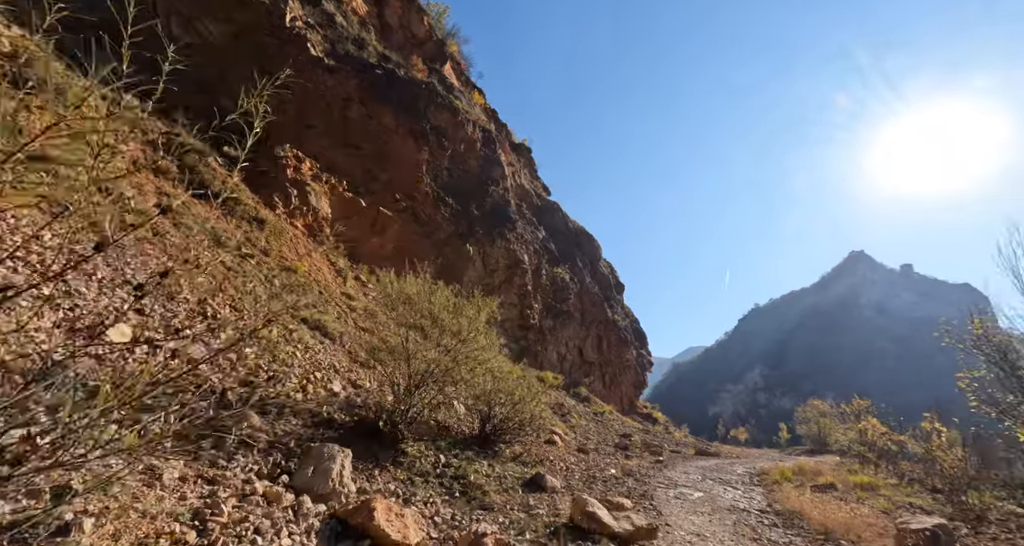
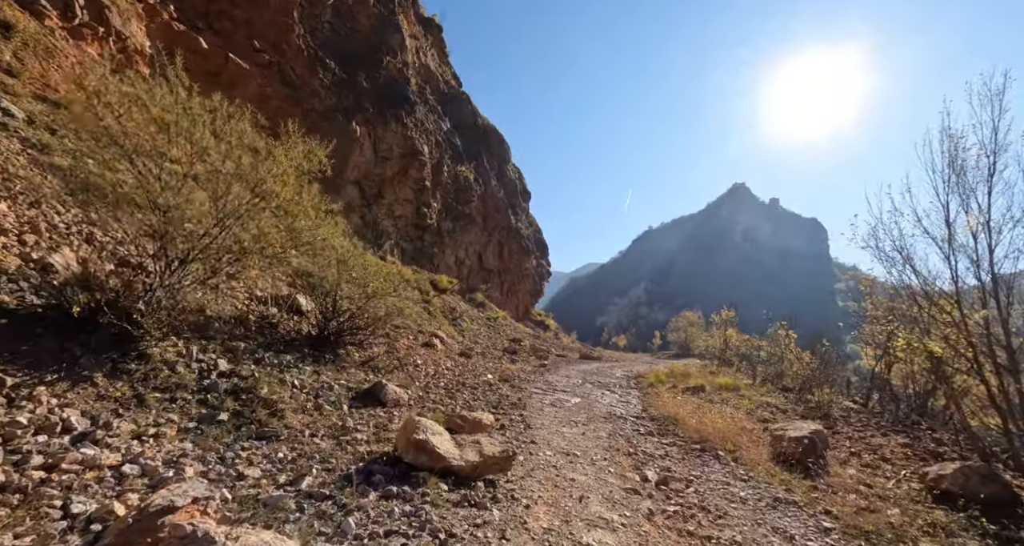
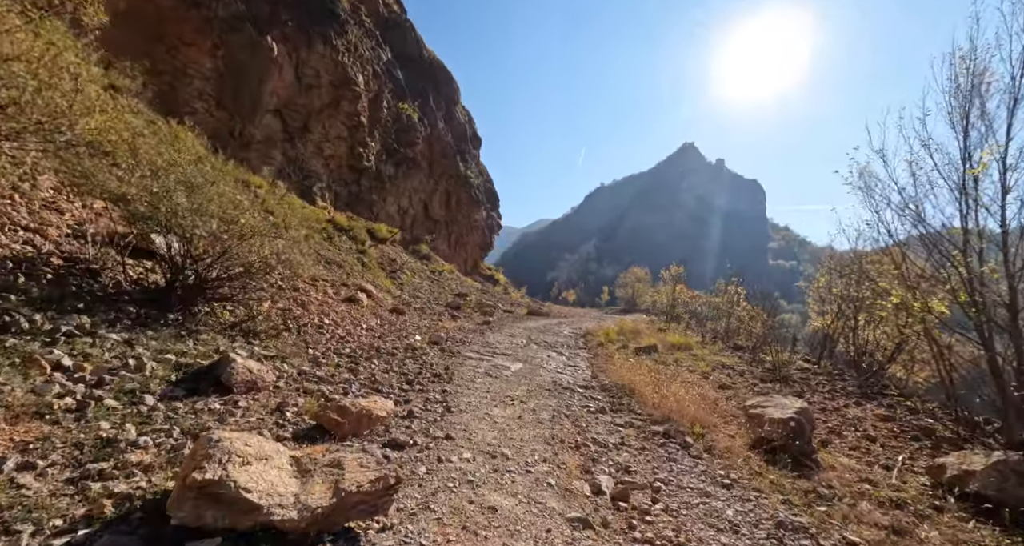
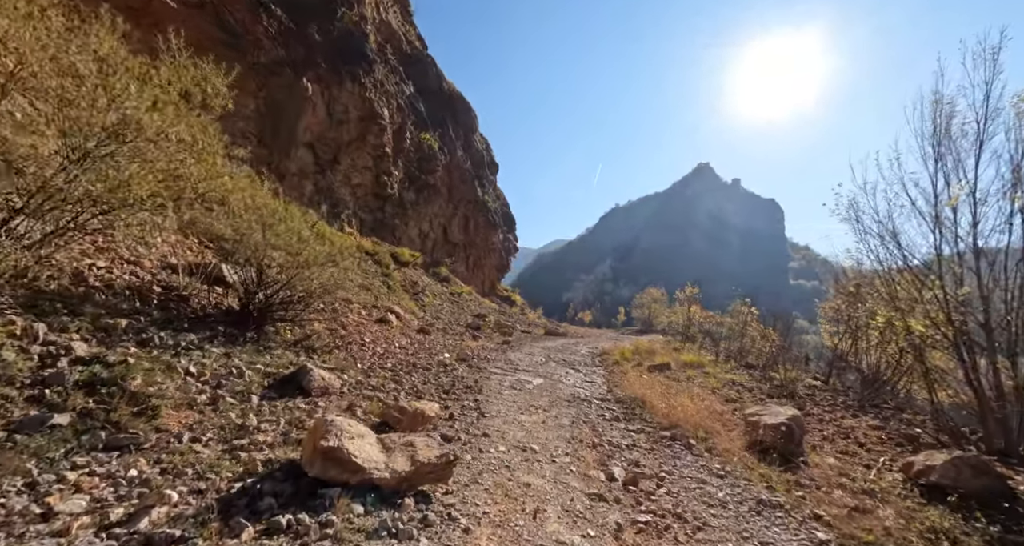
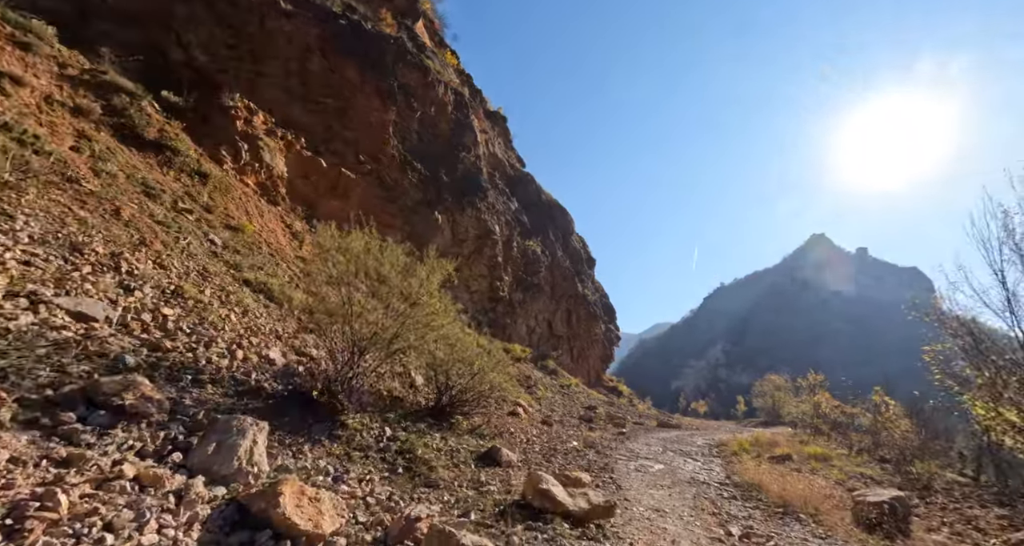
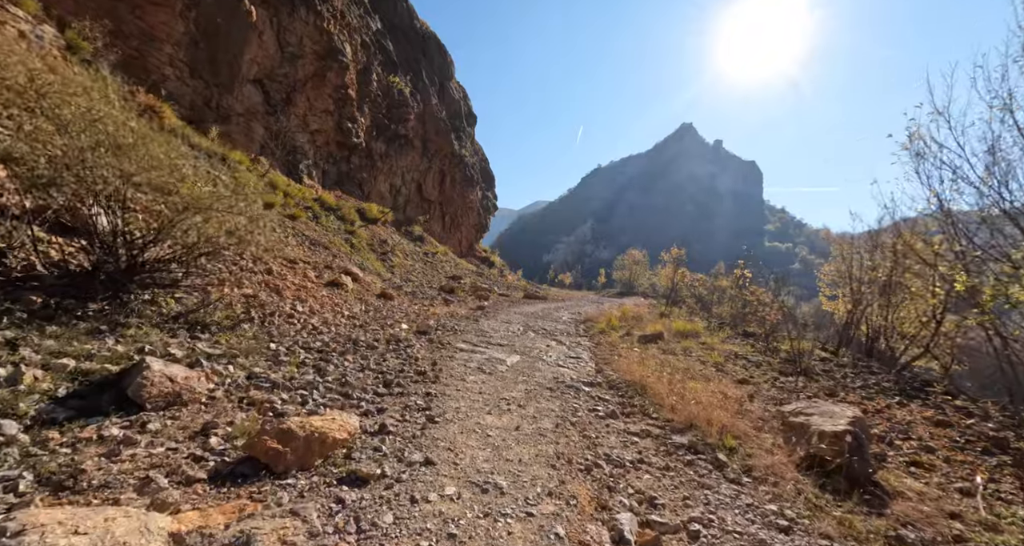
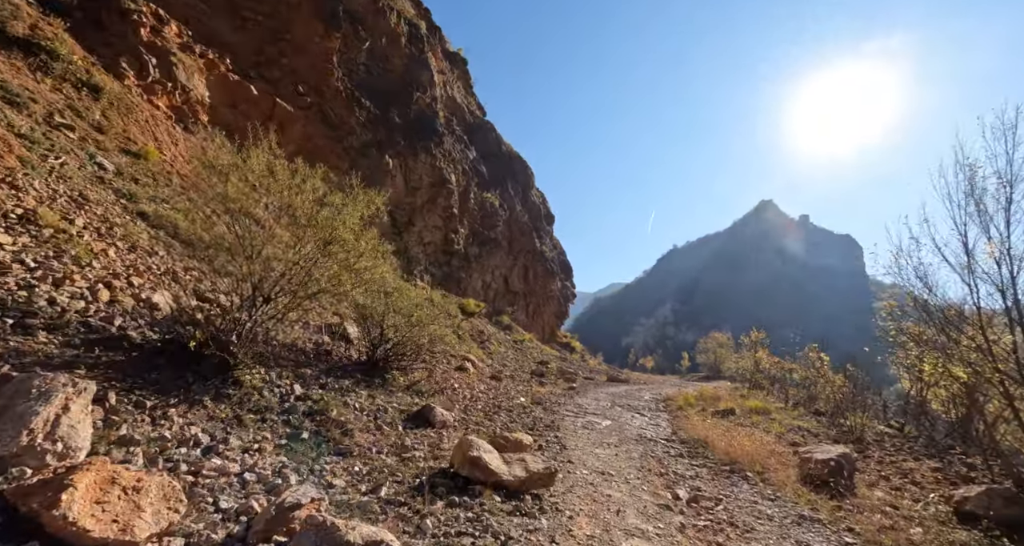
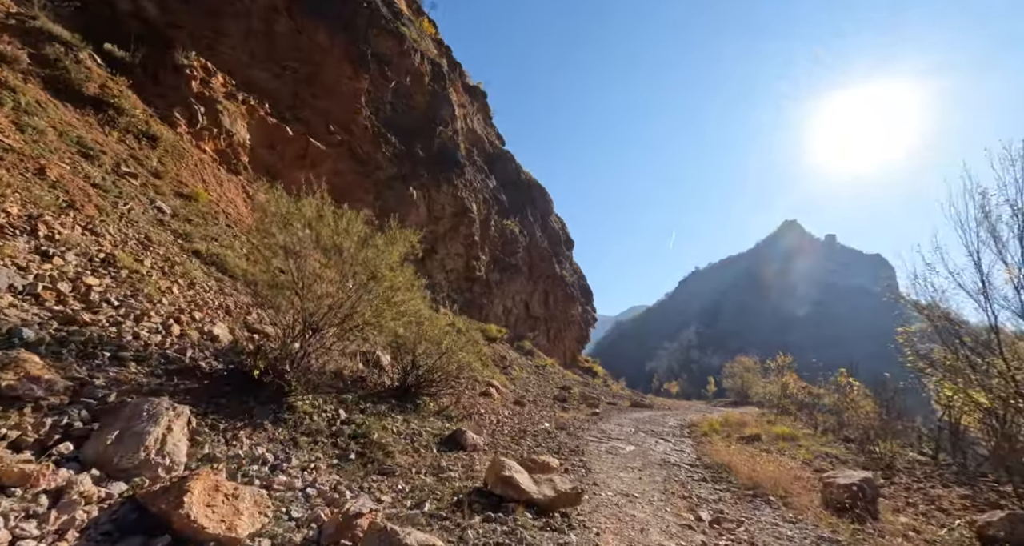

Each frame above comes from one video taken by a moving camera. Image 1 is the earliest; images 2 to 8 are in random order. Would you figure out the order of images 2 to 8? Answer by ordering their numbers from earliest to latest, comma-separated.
5, 8, 7, 2, 4, 3, 6
